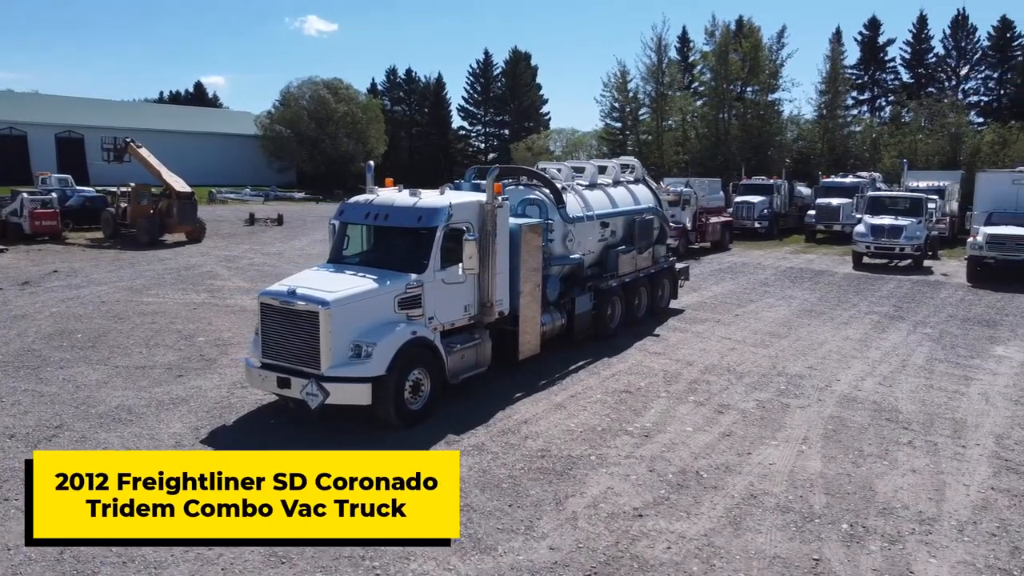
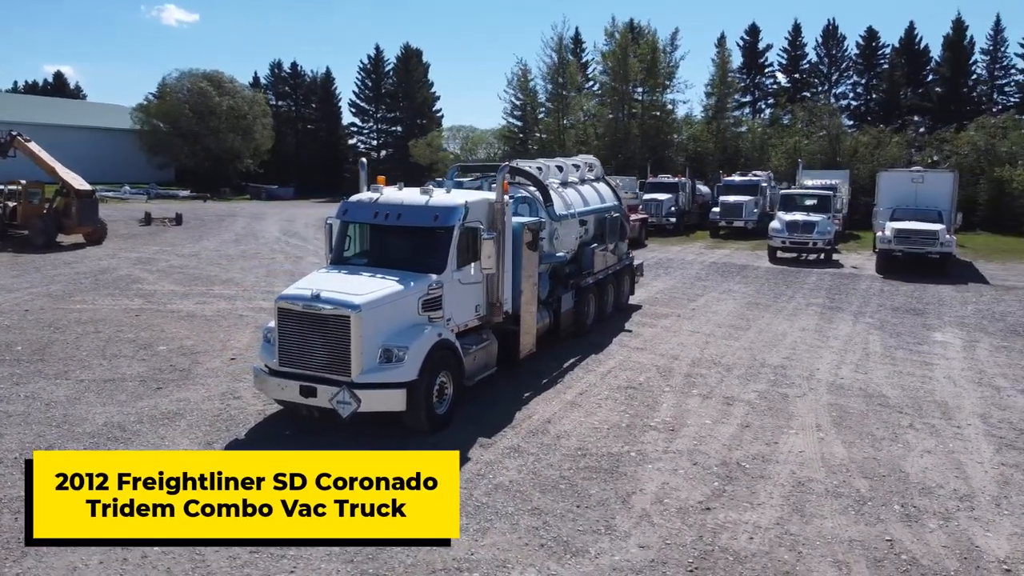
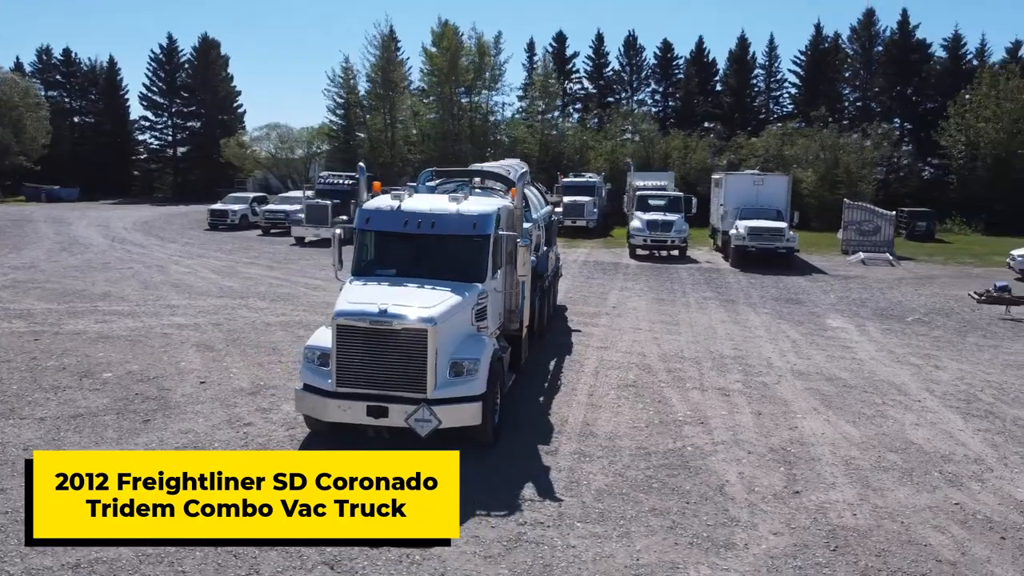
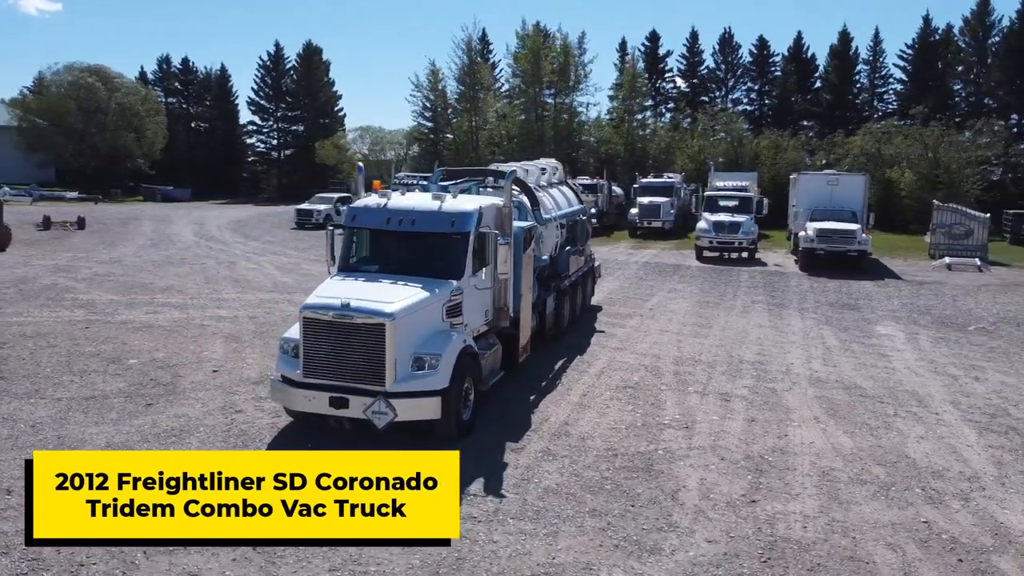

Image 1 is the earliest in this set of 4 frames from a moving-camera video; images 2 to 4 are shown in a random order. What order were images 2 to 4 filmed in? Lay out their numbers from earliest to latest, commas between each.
2, 4, 3
